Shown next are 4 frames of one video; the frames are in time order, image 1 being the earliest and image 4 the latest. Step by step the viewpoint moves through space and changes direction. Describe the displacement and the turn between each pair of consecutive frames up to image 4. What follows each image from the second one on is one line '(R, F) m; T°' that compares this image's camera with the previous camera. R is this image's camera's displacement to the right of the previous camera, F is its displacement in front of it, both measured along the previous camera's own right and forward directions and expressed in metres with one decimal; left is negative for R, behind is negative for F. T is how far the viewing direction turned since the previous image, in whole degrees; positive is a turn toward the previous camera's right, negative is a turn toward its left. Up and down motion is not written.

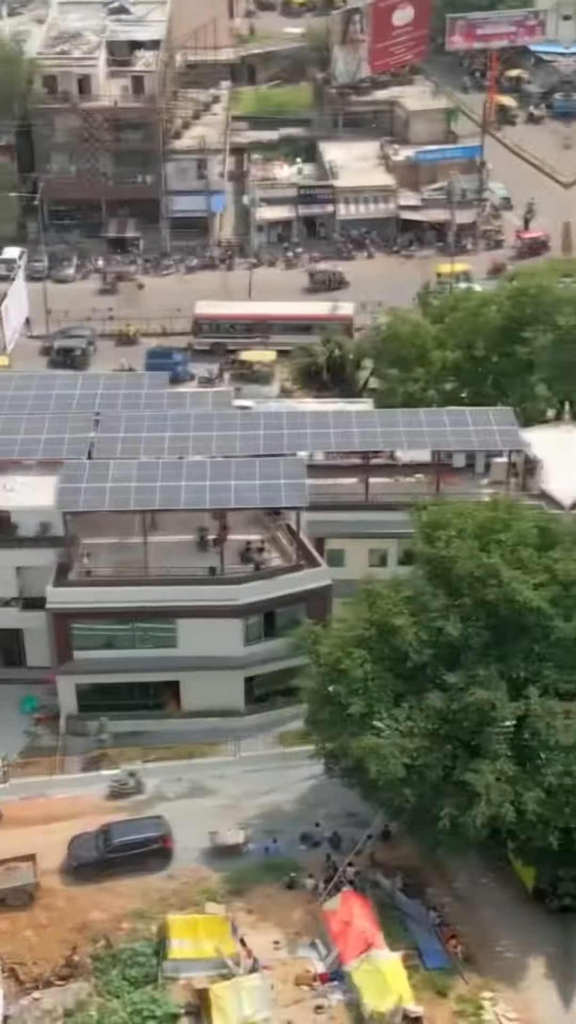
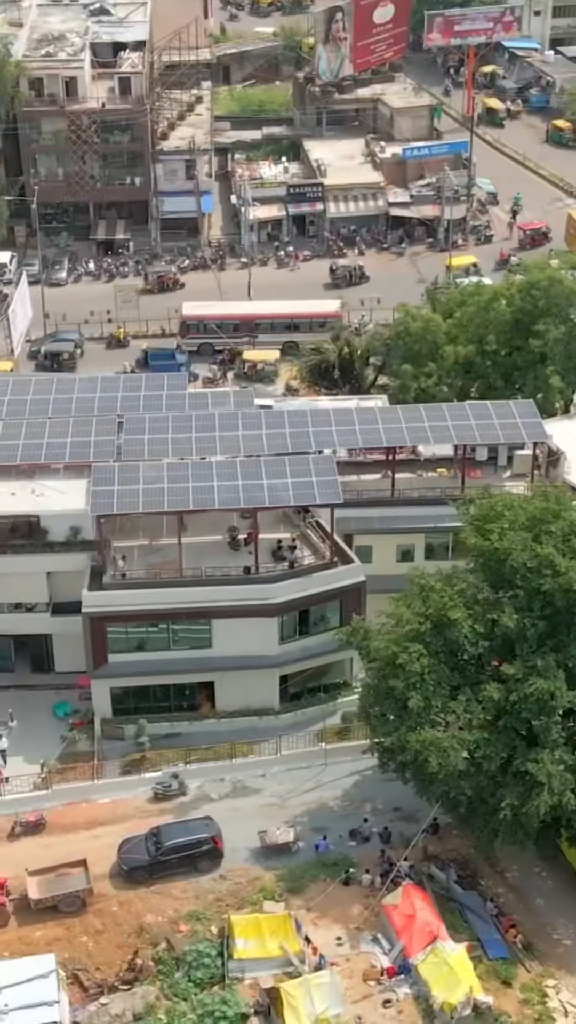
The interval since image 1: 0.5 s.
(-2.5, 0.0) m; +2°
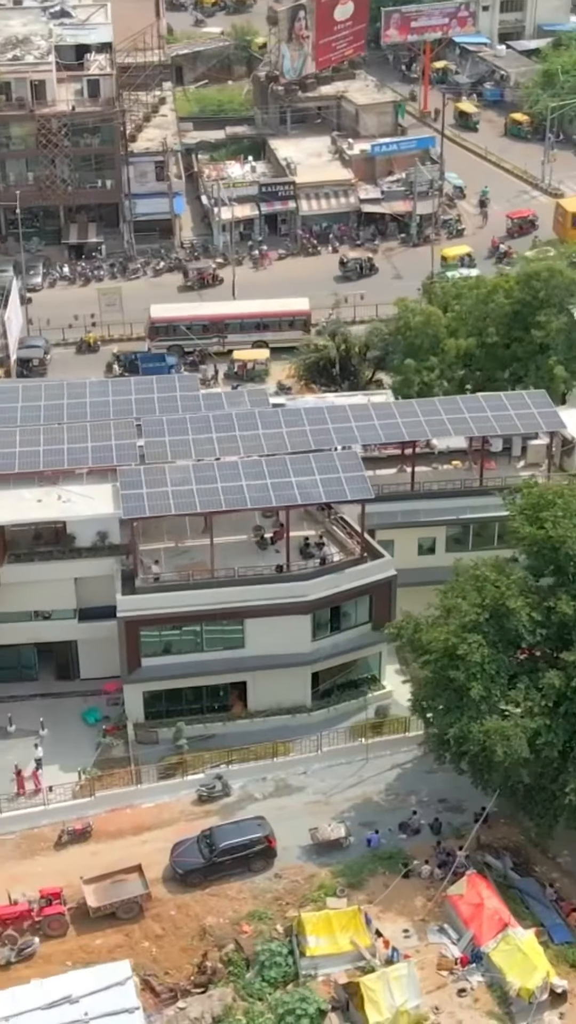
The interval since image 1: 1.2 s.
(-3.3, +0.1) m; +3°
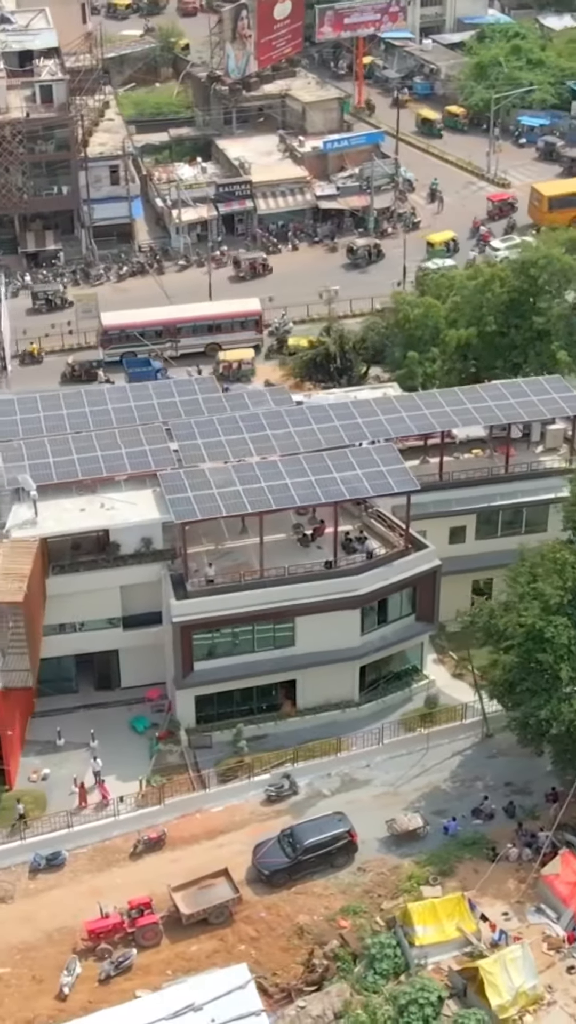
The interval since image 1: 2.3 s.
(-5.1, +0.2) m; +5°
